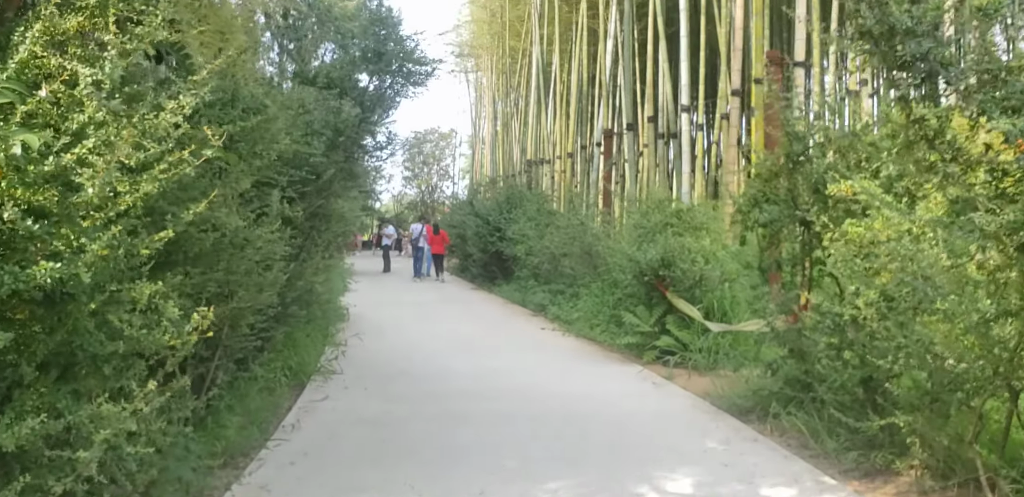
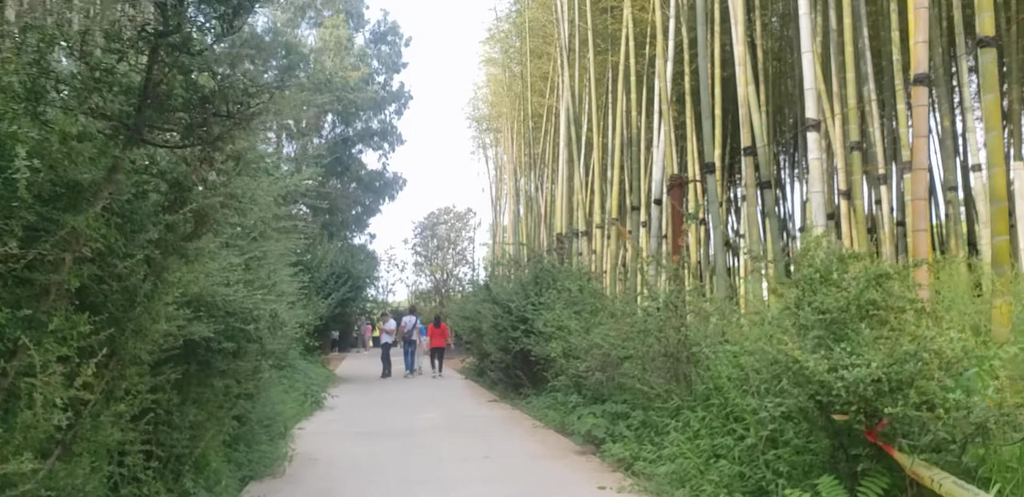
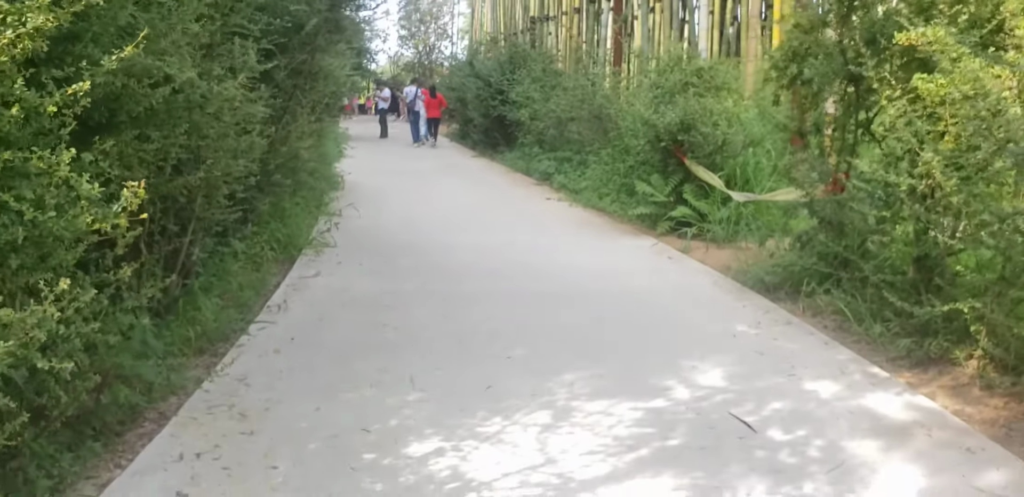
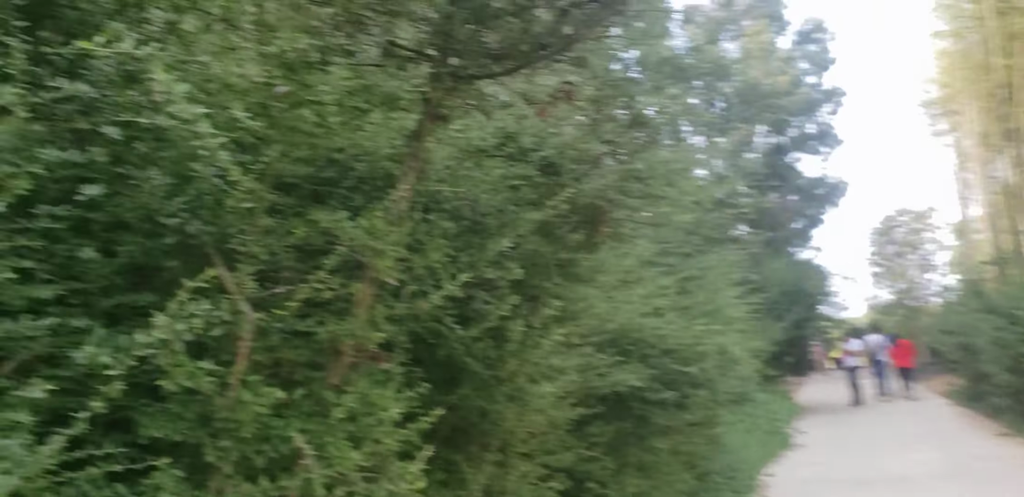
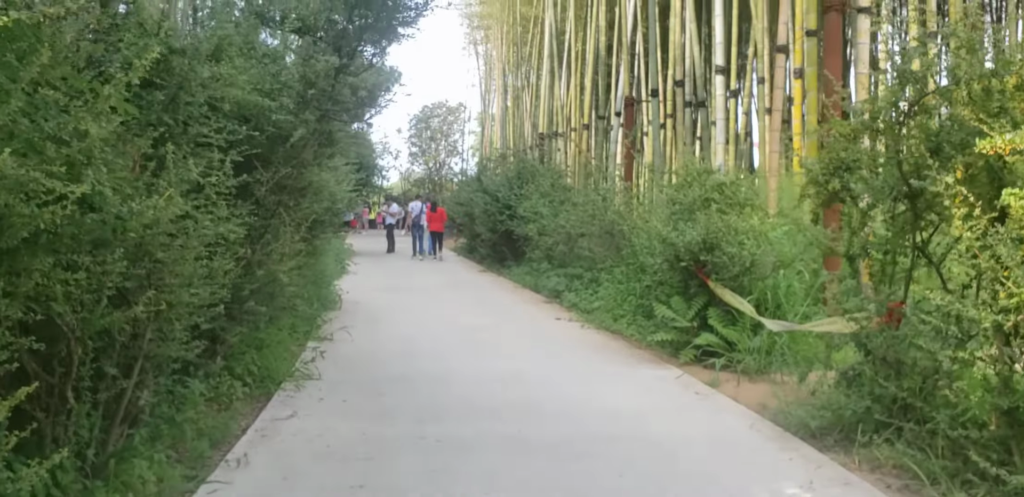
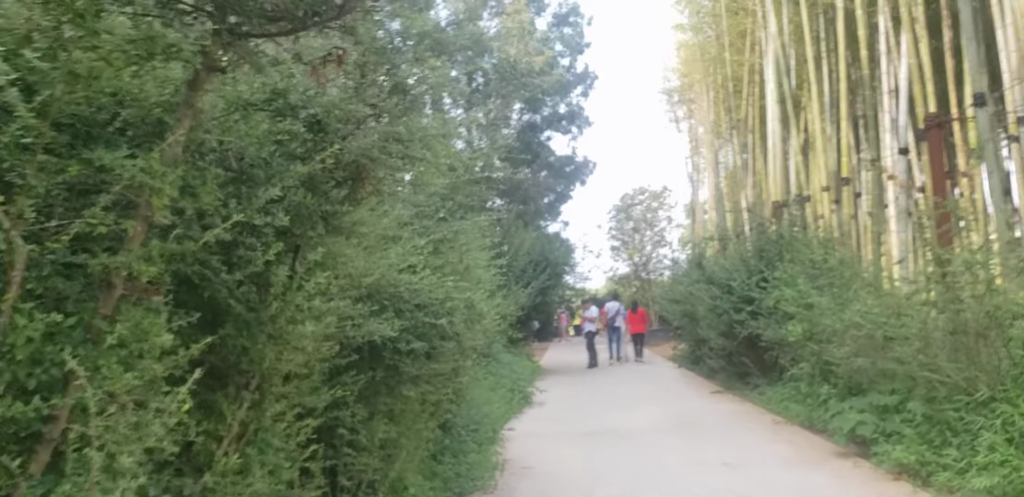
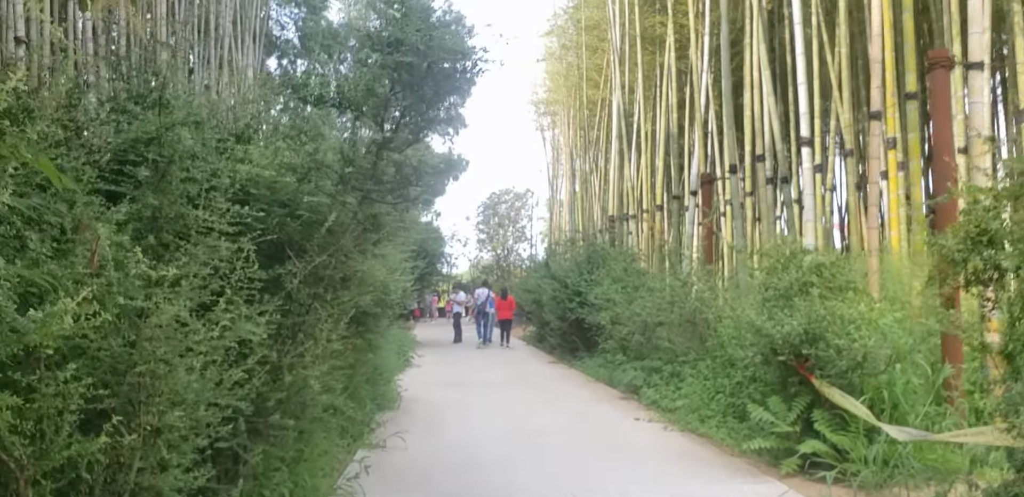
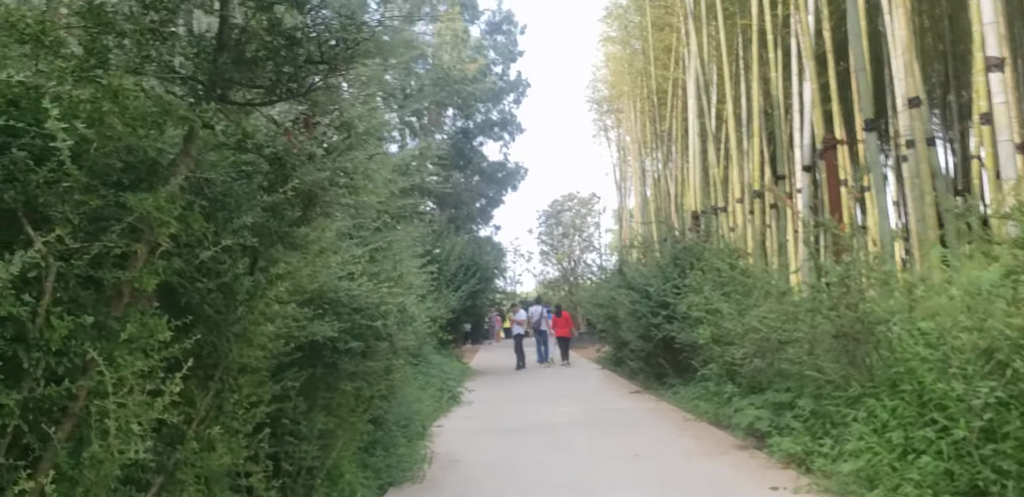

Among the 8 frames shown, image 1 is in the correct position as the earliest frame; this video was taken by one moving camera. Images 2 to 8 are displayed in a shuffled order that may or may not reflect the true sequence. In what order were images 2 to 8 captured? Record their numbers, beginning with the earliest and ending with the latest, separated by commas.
3, 5, 7, 2, 8, 6, 4
